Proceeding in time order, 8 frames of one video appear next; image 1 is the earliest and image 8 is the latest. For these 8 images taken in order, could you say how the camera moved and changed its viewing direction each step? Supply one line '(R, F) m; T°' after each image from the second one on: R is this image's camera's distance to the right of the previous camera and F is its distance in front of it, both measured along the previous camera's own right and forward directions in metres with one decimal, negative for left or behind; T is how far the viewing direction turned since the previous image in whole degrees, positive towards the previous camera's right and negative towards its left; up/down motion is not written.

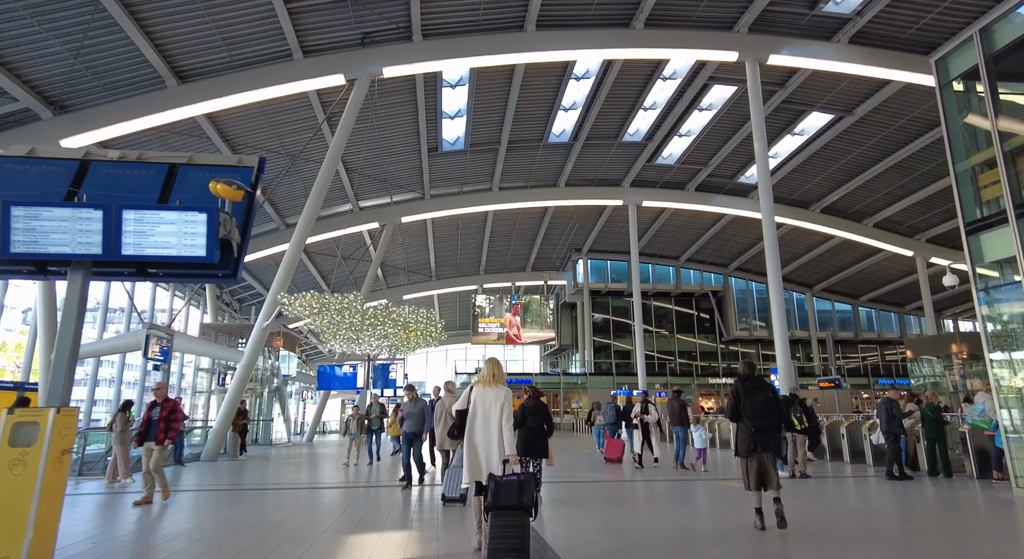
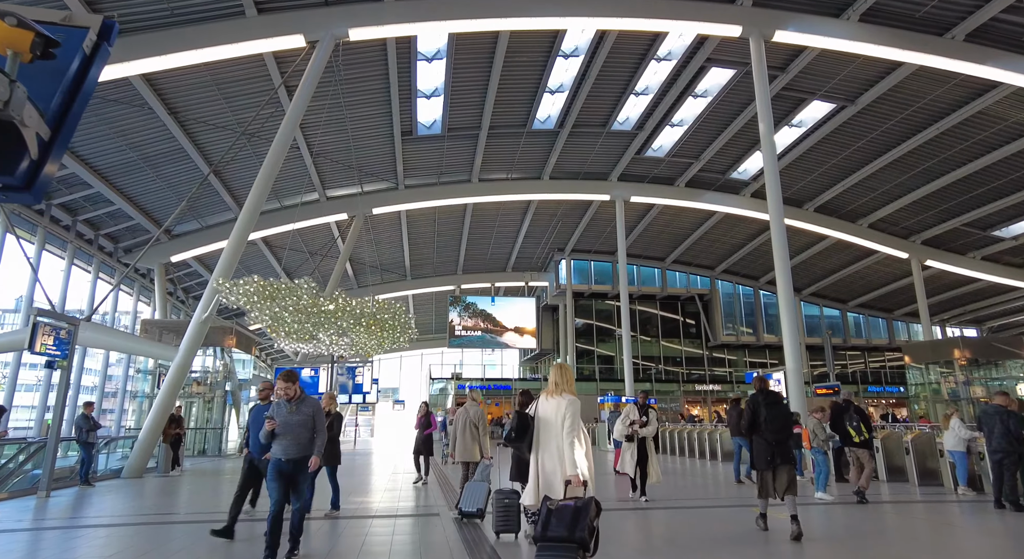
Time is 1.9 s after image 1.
(-0.1, +1.5) m; +2°
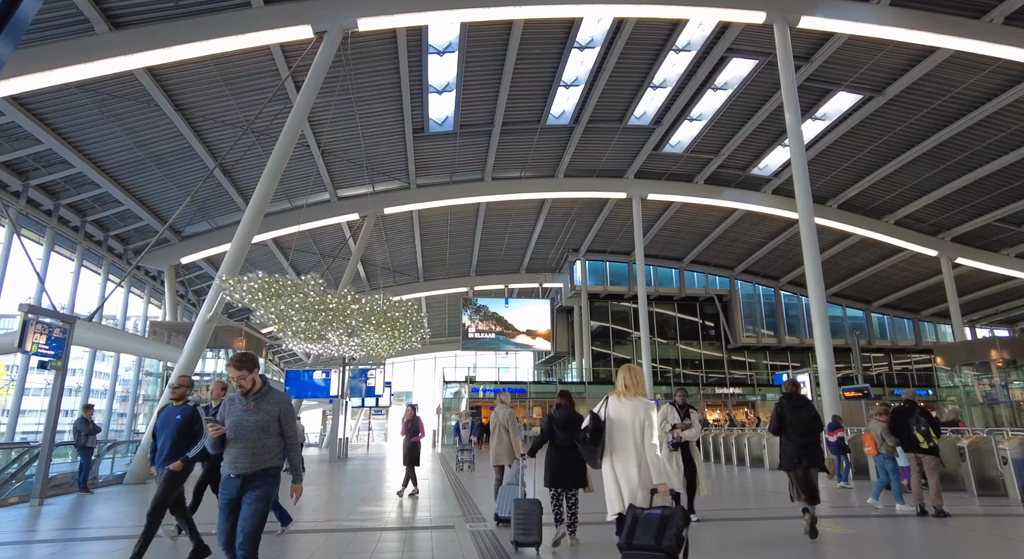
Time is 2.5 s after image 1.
(-0.1, +0.5) m; -1°
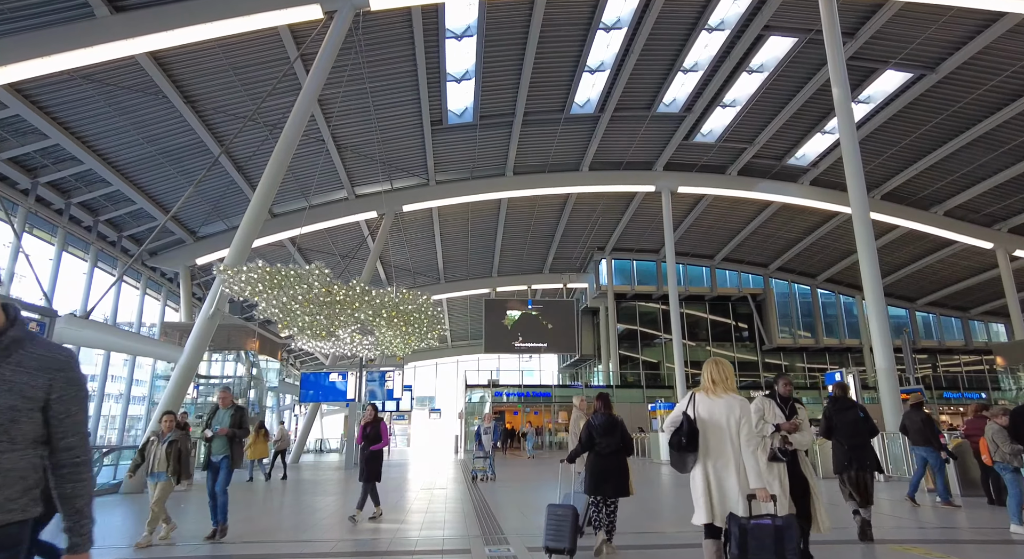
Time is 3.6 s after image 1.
(0.0, +0.9) m; -2°
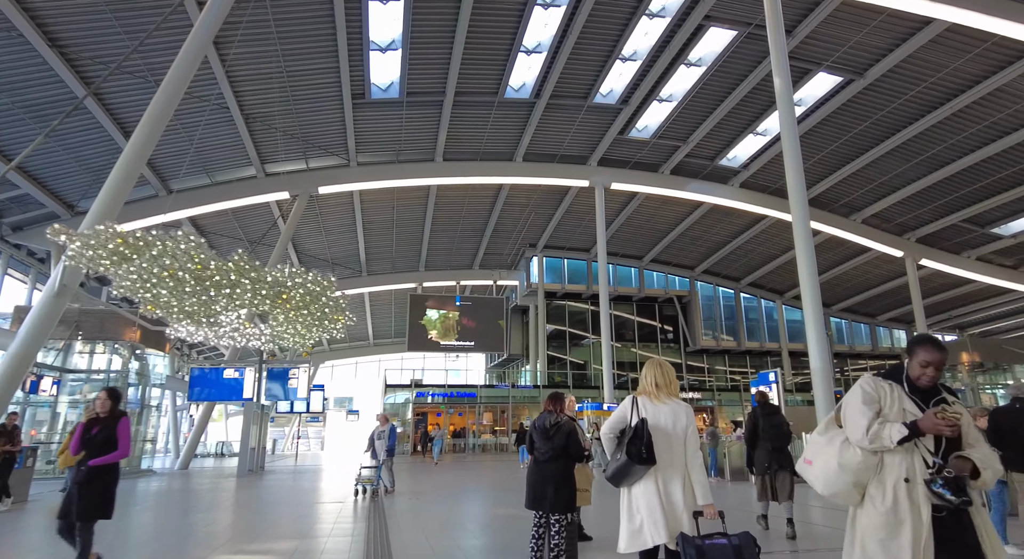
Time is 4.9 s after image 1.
(+0.2, +1.1) m; +7°
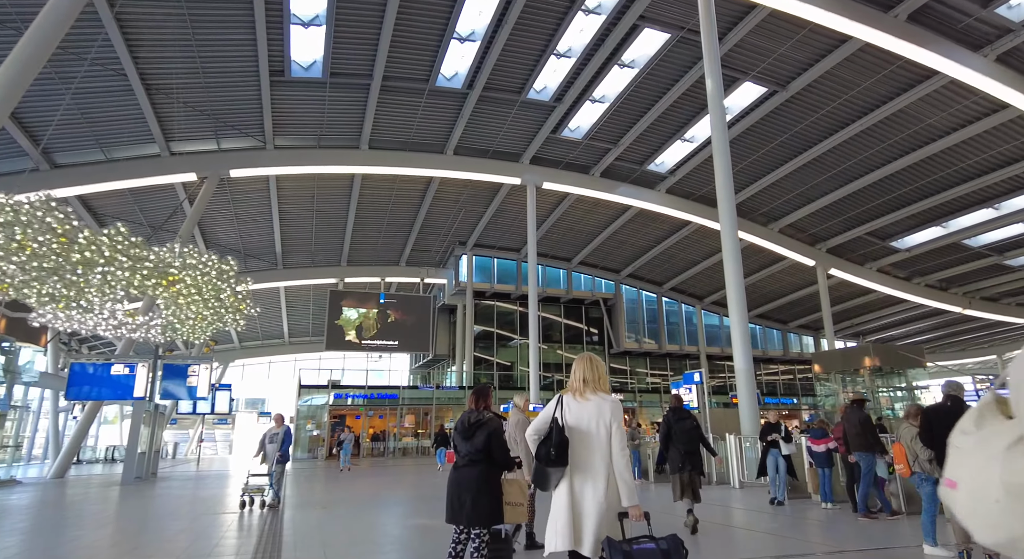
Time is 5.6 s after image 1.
(+0.1, +0.5) m; +7°
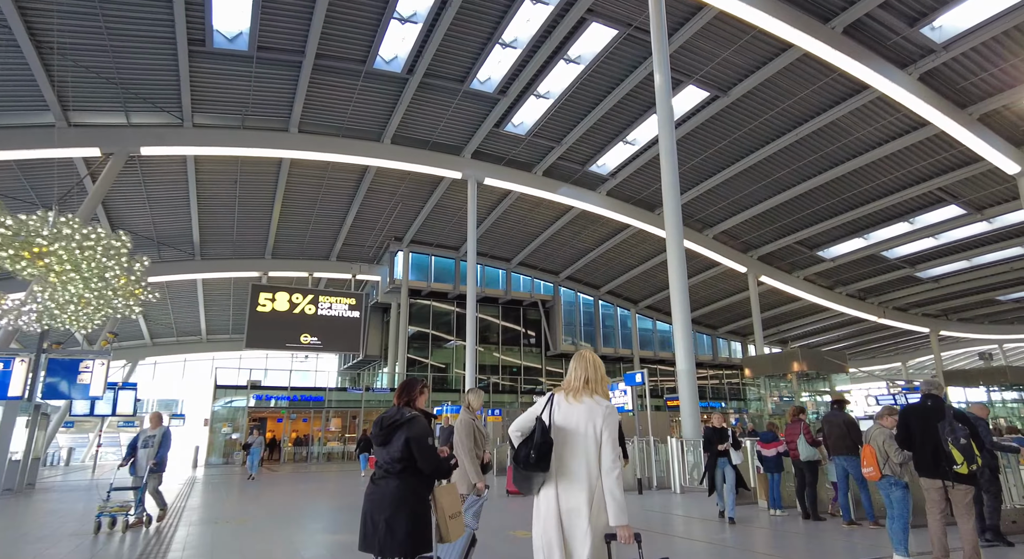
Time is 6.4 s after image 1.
(0.0, +0.6) m; +6°
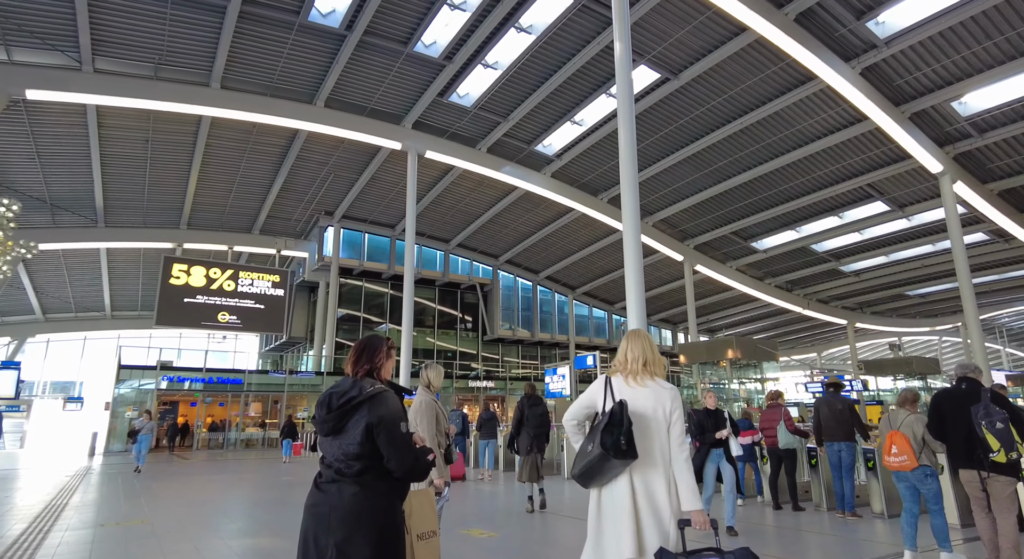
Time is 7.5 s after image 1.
(-0.2, +0.7) m; +7°
